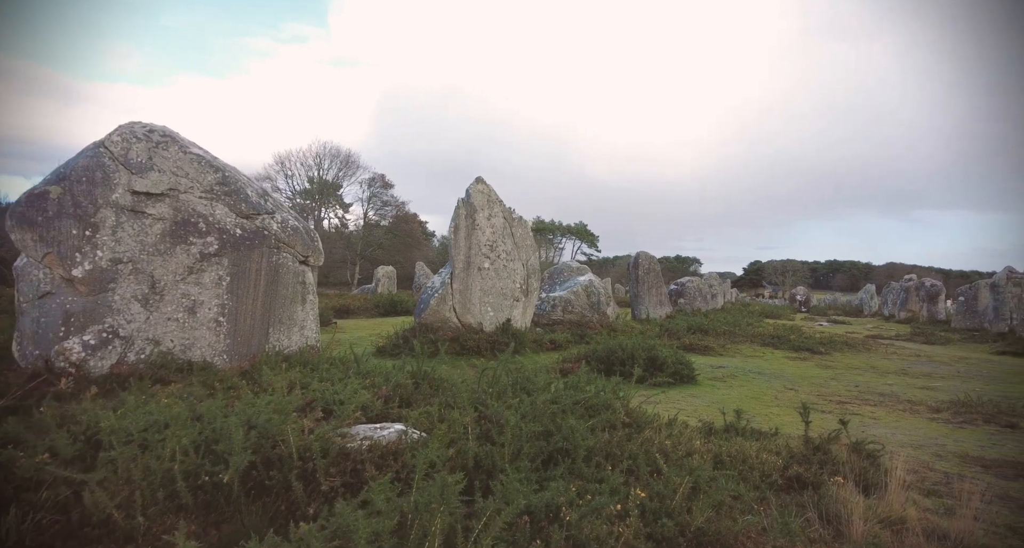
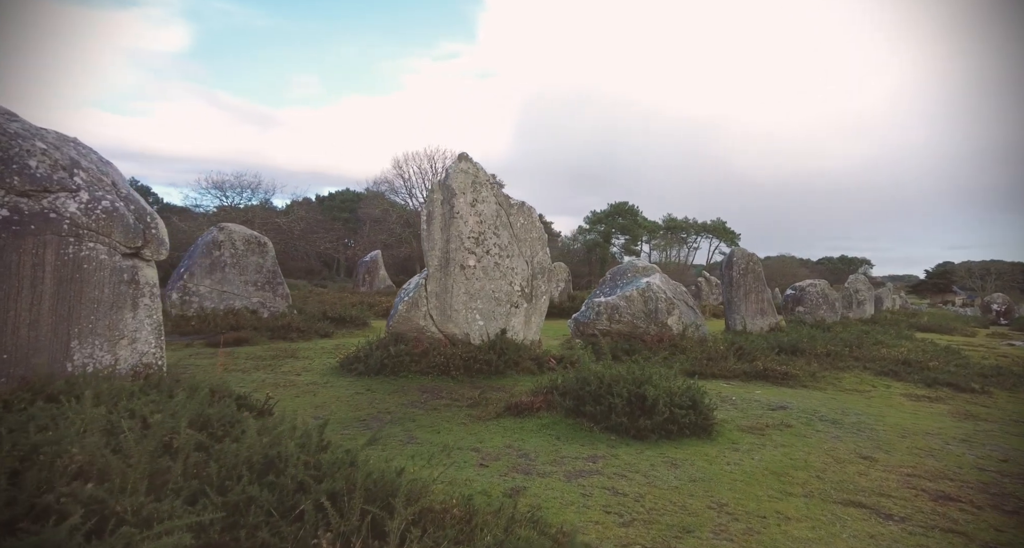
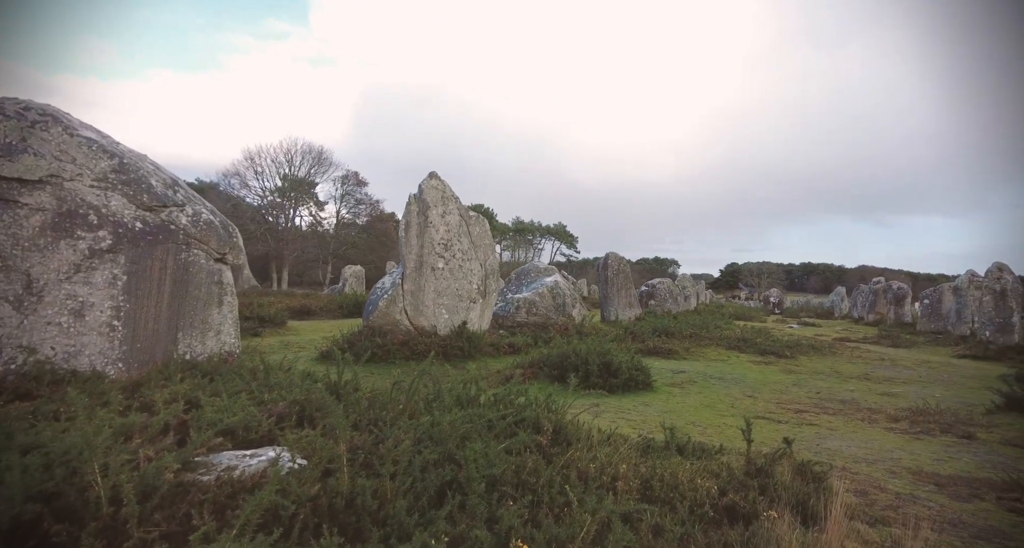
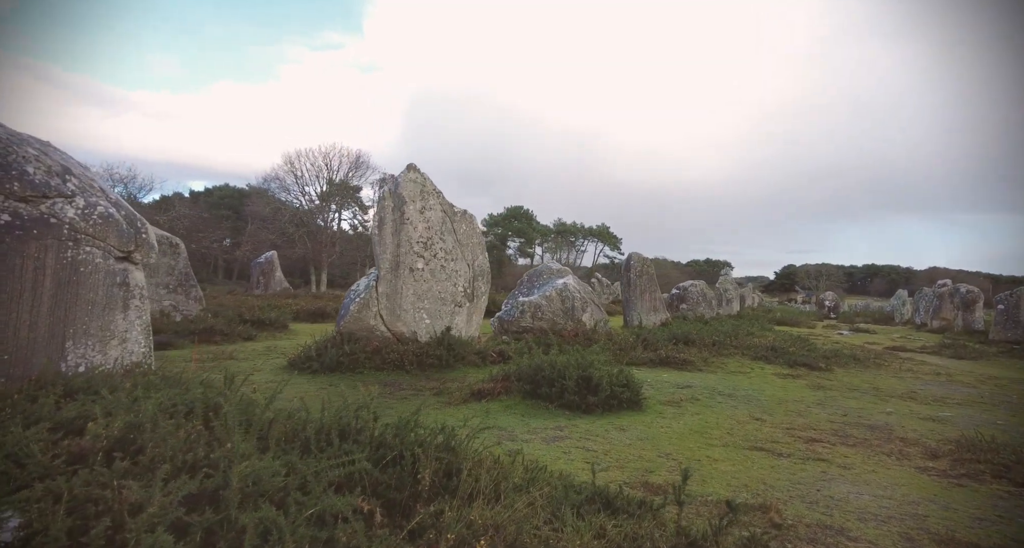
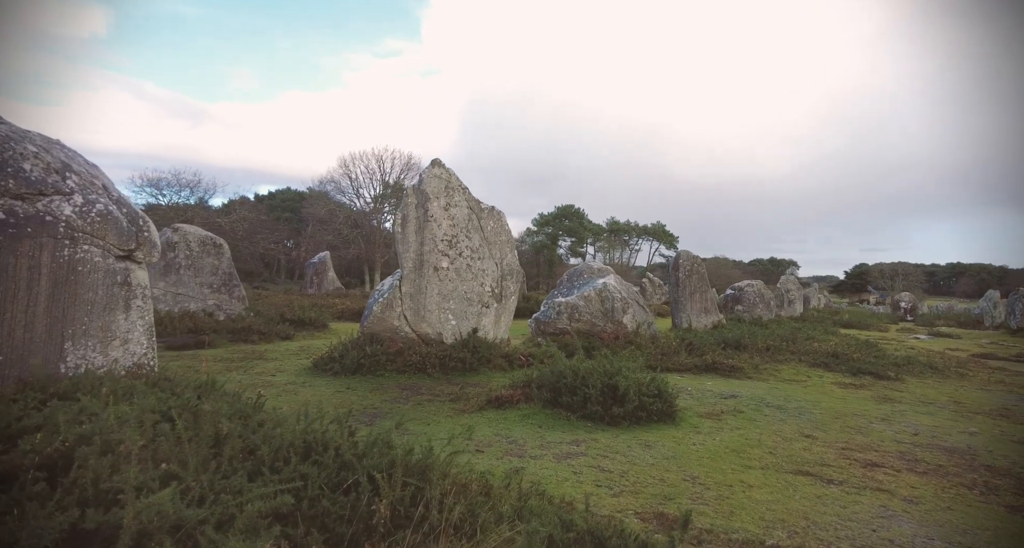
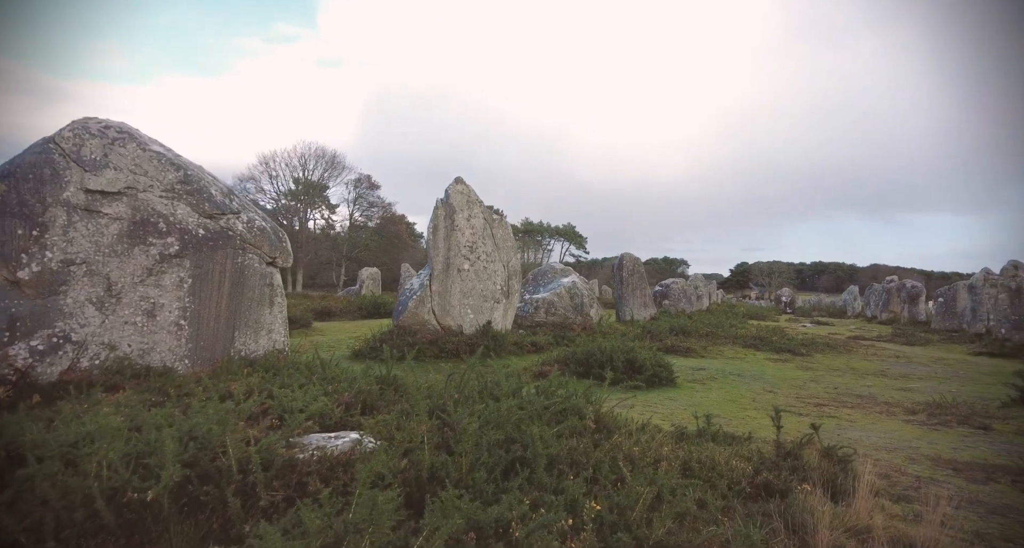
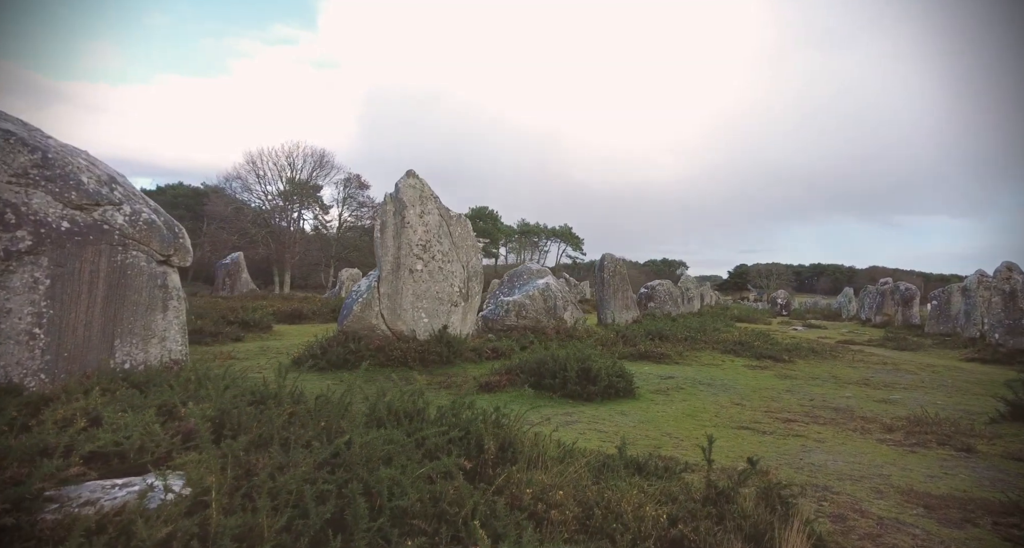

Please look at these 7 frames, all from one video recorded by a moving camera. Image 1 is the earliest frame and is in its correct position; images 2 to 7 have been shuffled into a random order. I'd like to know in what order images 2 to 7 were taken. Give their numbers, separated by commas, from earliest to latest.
6, 3, 7, 4, 5, 2
